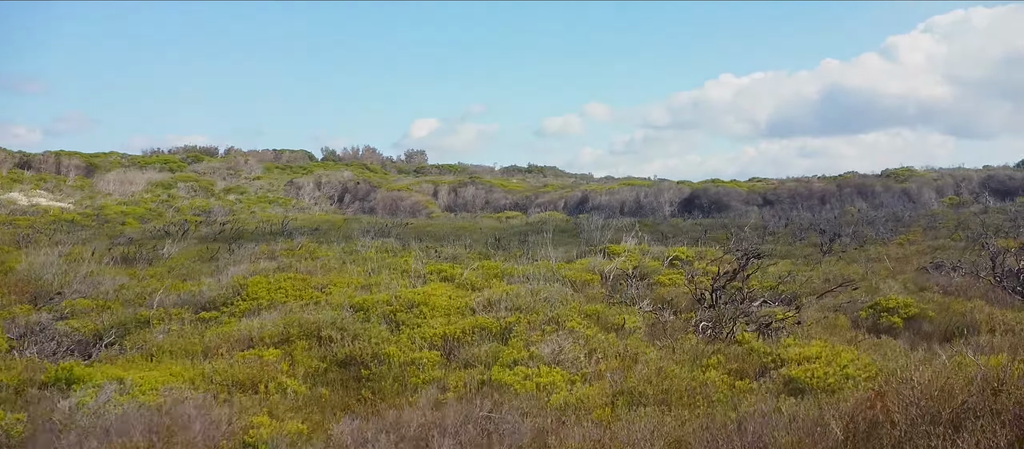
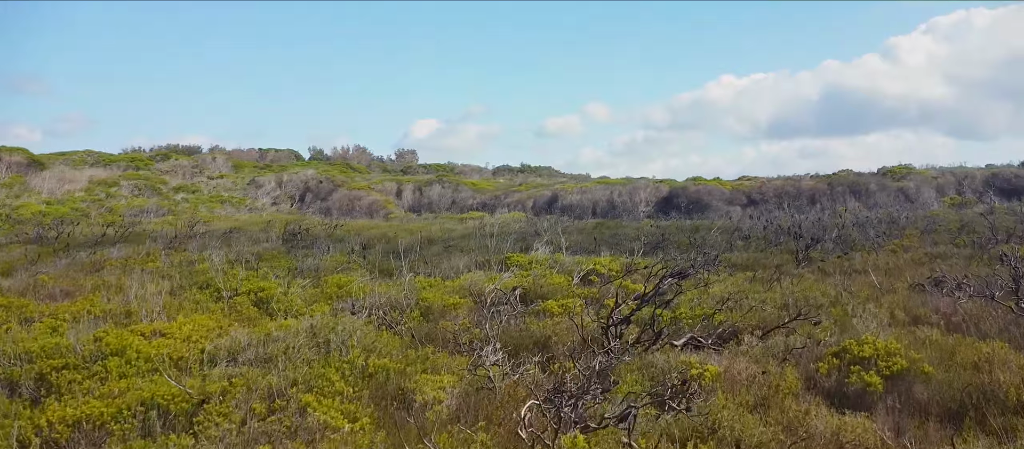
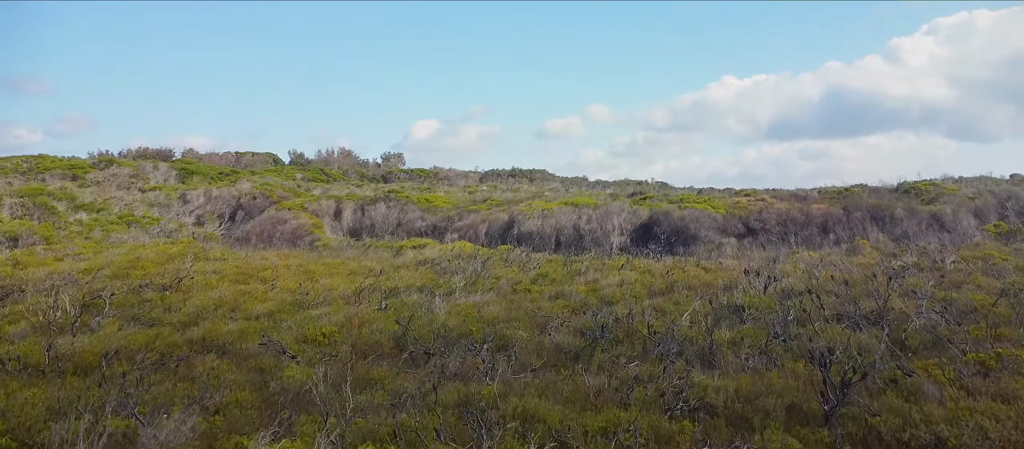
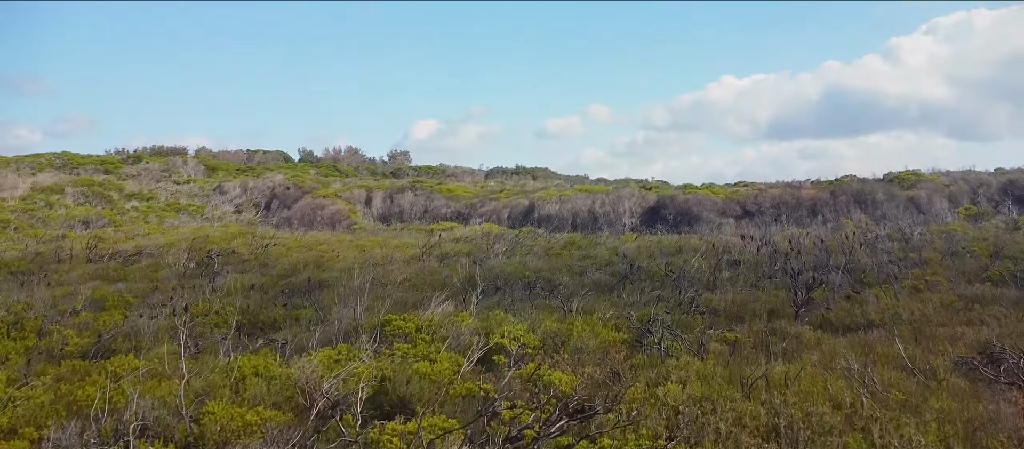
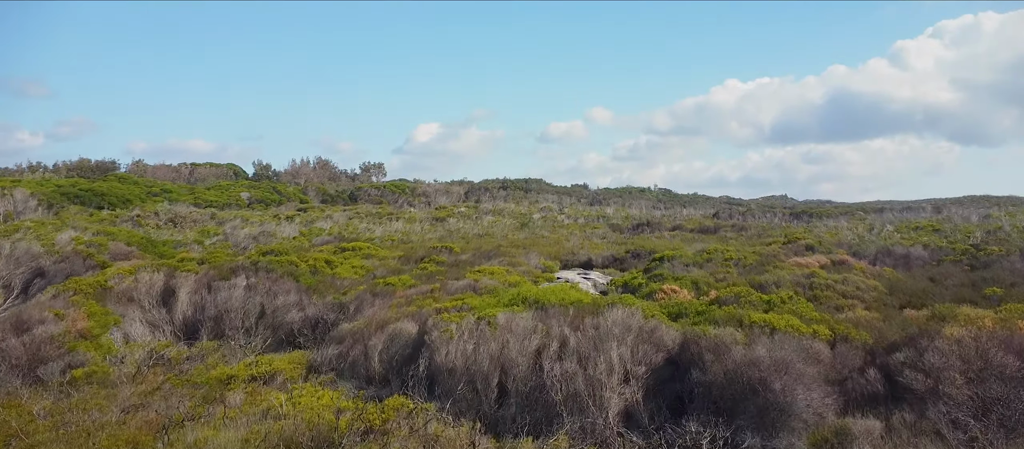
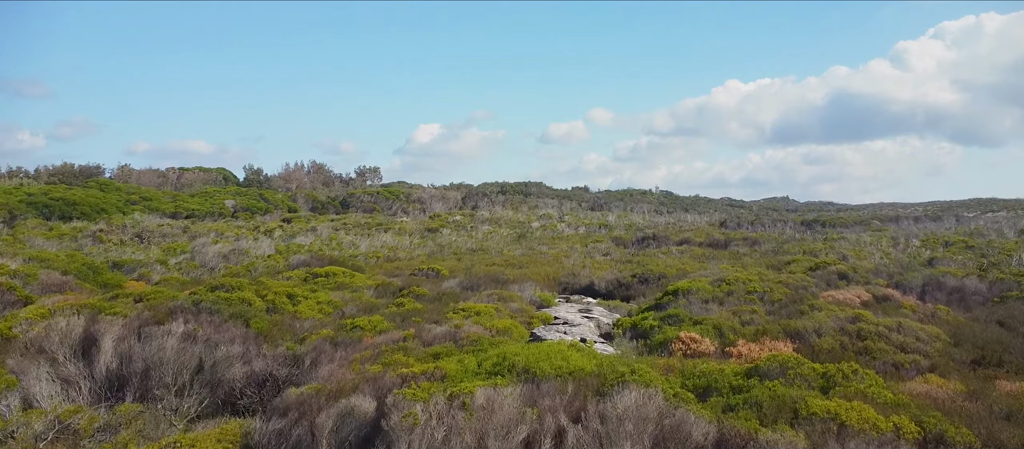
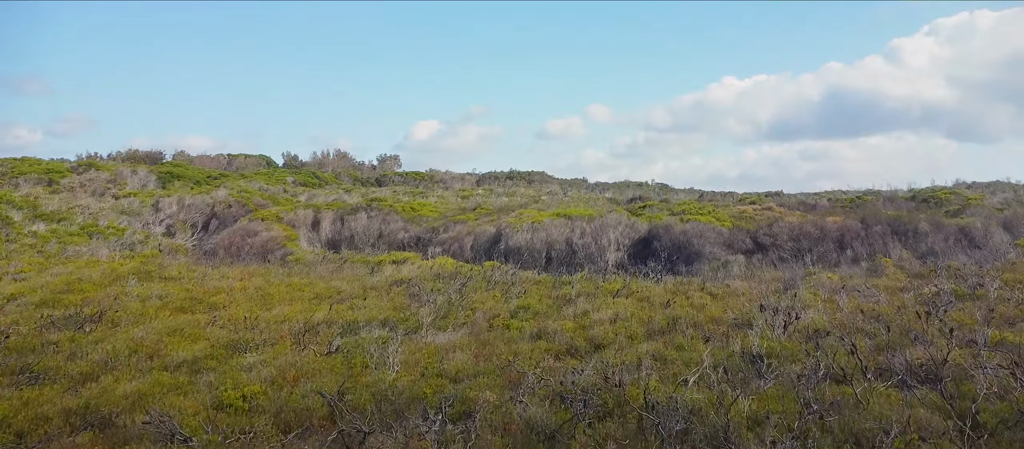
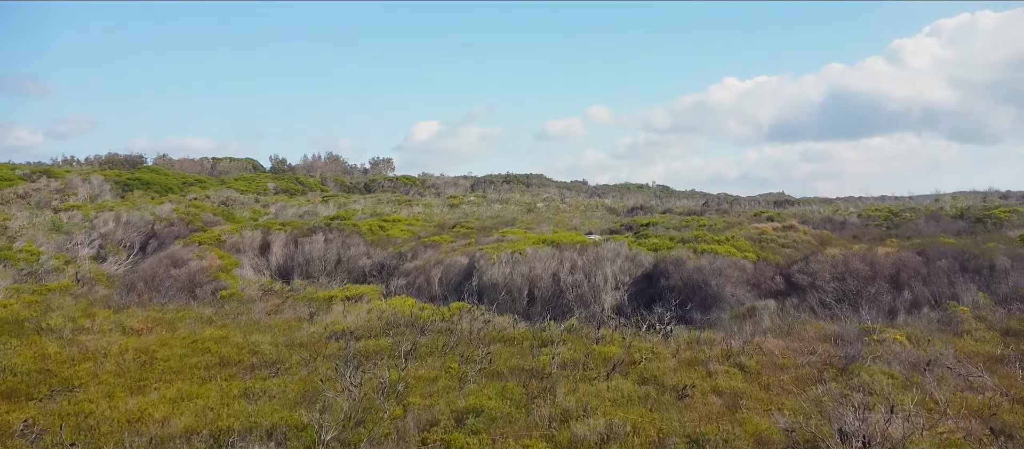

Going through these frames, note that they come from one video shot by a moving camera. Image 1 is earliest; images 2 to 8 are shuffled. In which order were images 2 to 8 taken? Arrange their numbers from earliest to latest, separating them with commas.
2, 4, 3, 7, 8, 5, 6
